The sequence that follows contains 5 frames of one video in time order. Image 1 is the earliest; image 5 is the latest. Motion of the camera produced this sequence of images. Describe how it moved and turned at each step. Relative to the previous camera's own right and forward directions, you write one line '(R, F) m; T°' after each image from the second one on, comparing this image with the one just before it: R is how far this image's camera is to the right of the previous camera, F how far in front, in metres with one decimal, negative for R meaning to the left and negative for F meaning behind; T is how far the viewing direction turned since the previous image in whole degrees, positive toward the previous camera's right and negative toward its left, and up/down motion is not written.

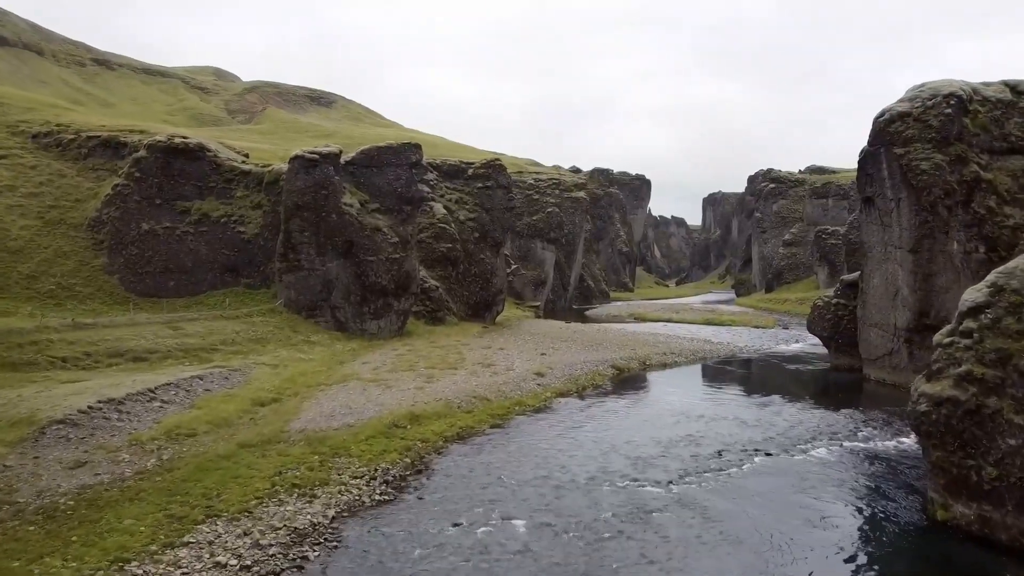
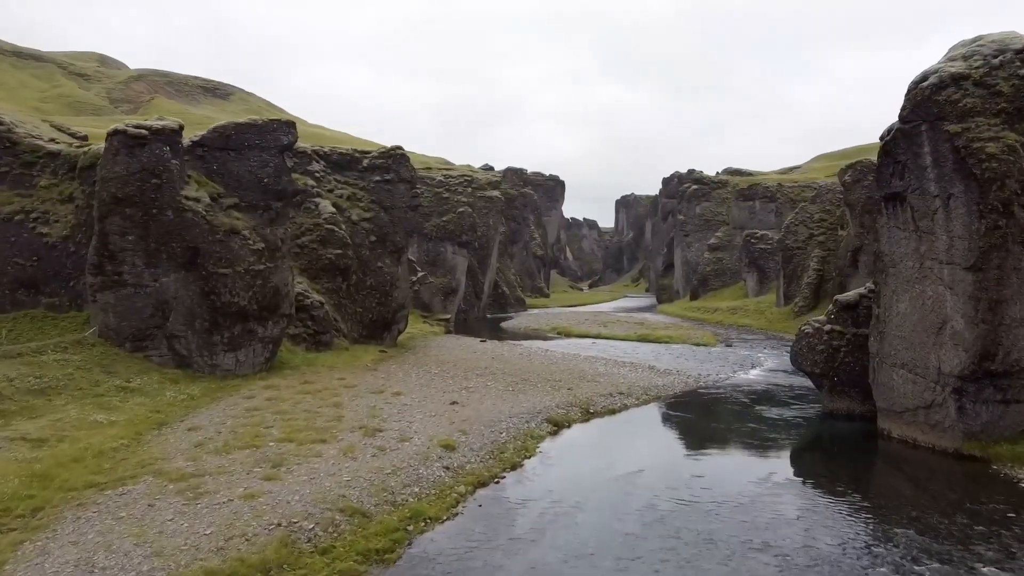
(+0.4, +9.6) m; +6°
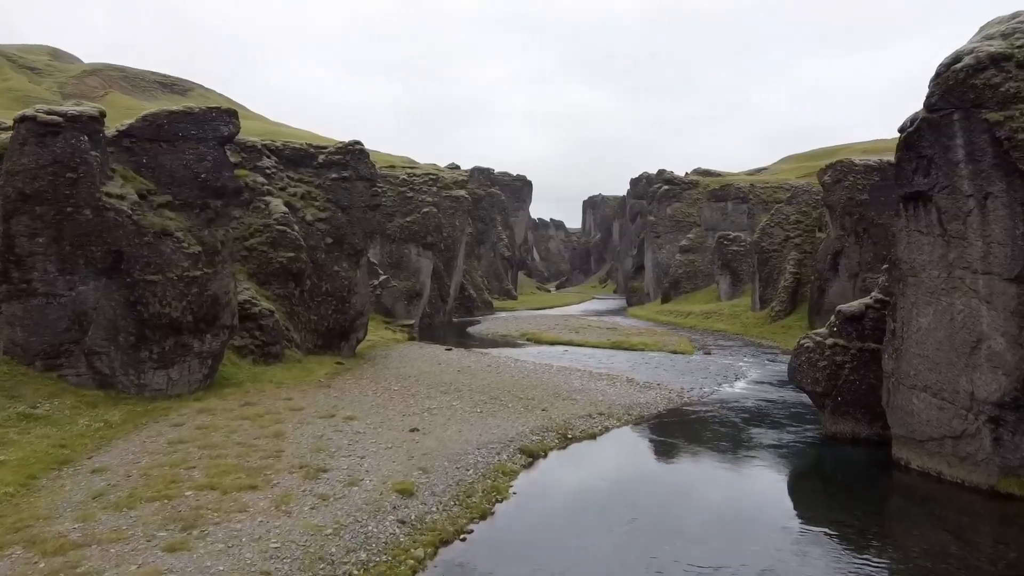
(0.0, +3.3) m; +2°
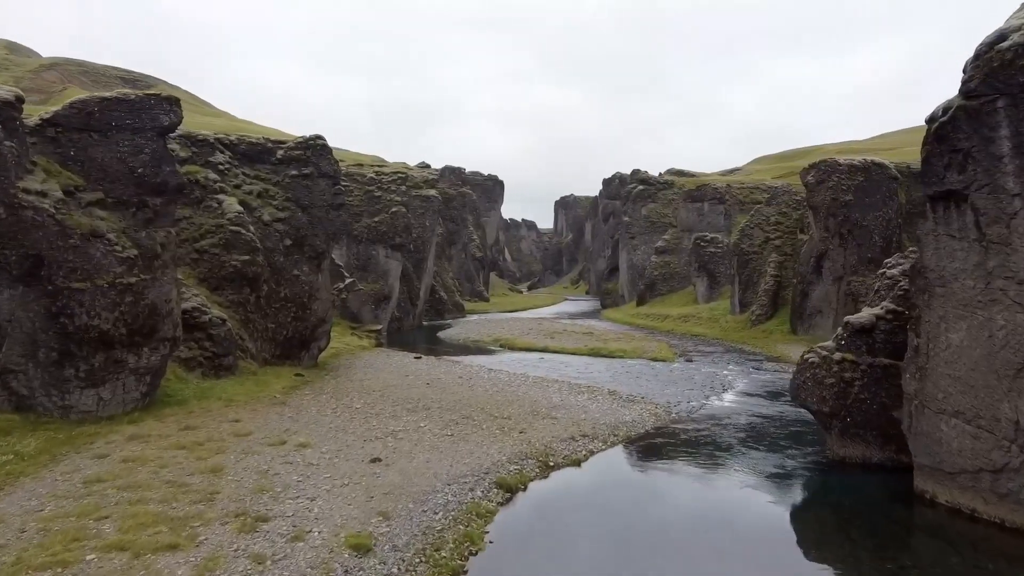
(-0.1, +2.8) m; +2°
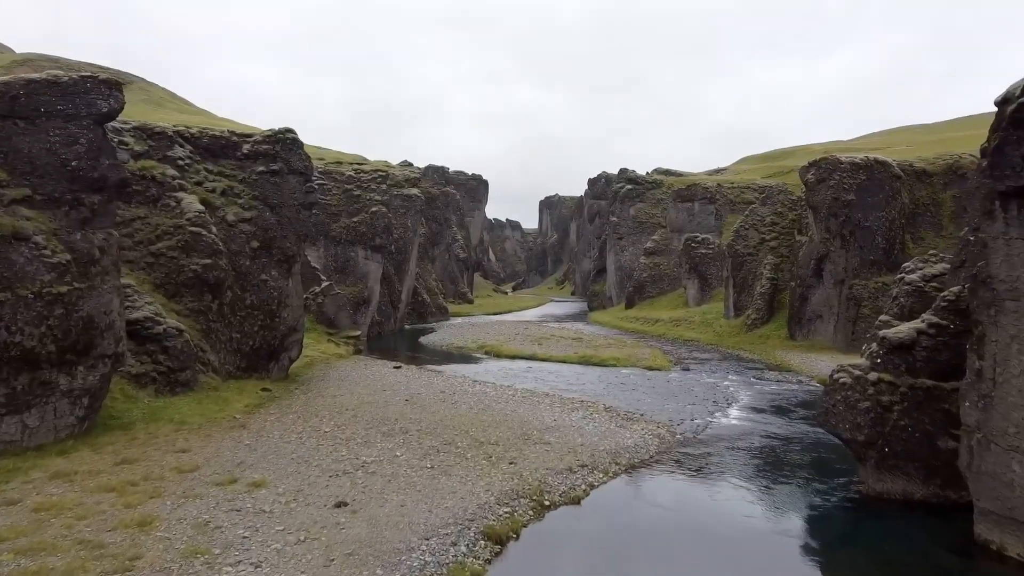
(-0.1, +3.2) m; +1°
